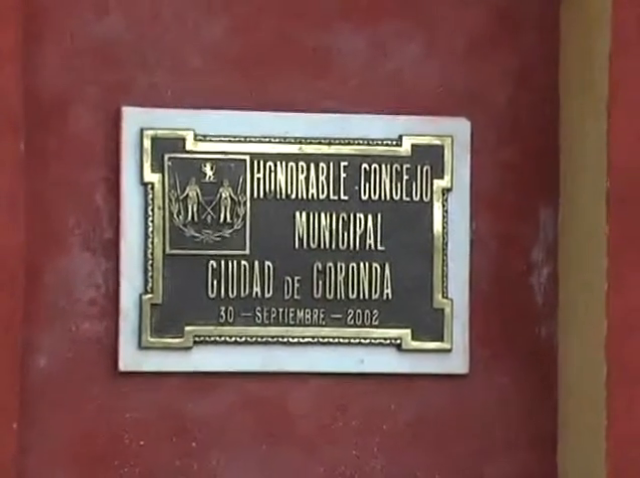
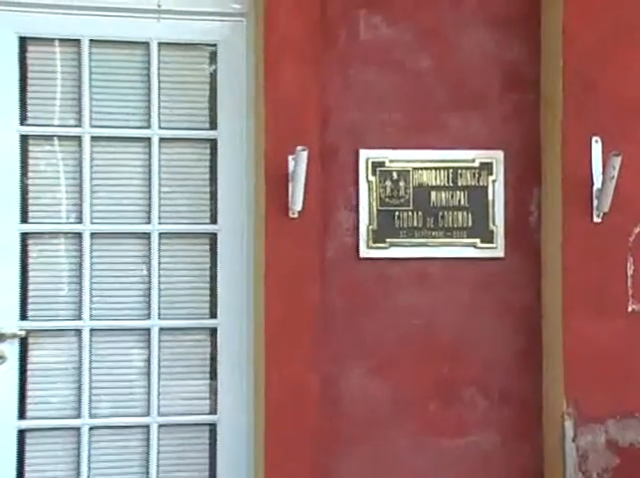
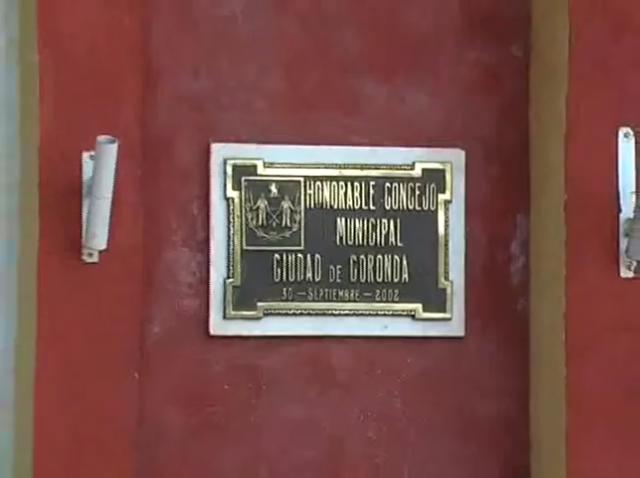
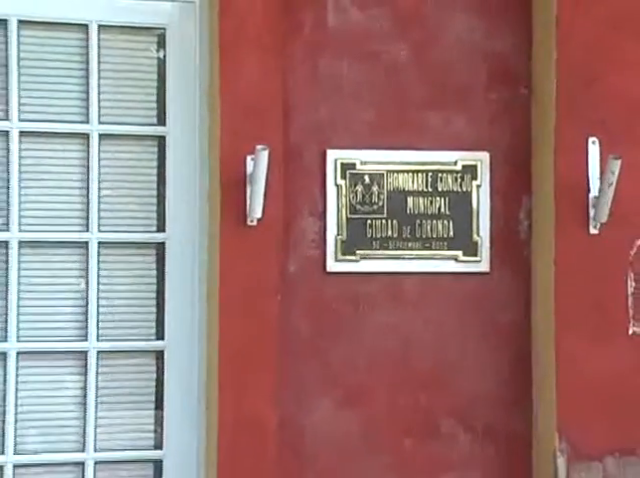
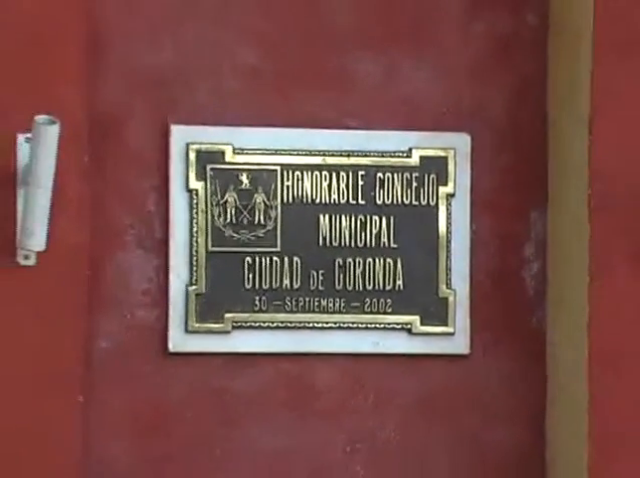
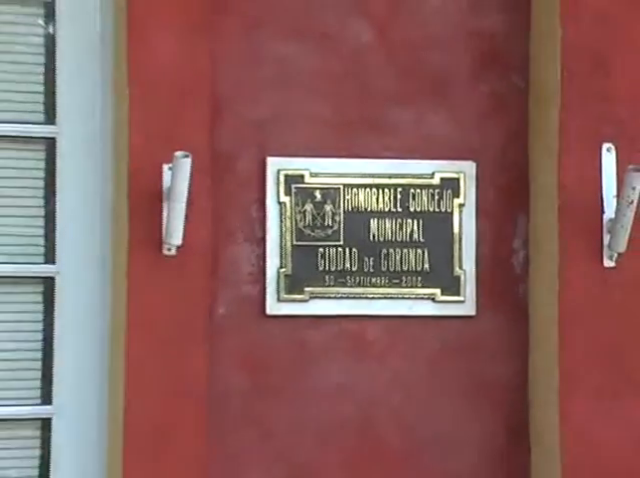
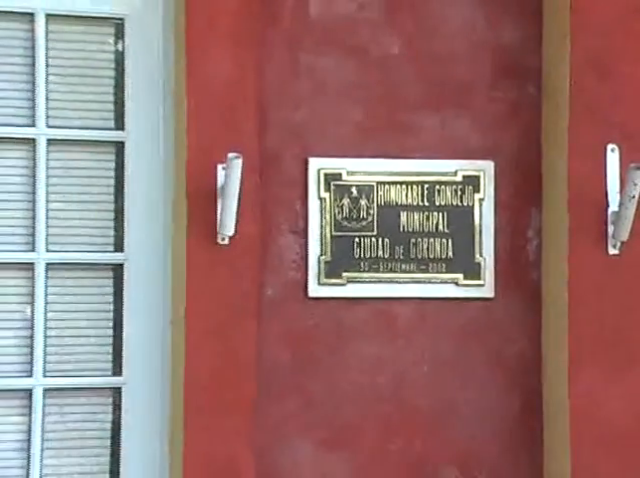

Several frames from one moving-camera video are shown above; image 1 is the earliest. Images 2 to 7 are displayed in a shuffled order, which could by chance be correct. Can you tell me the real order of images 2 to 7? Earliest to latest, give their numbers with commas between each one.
5, 3, 6, 7, 4, 2
